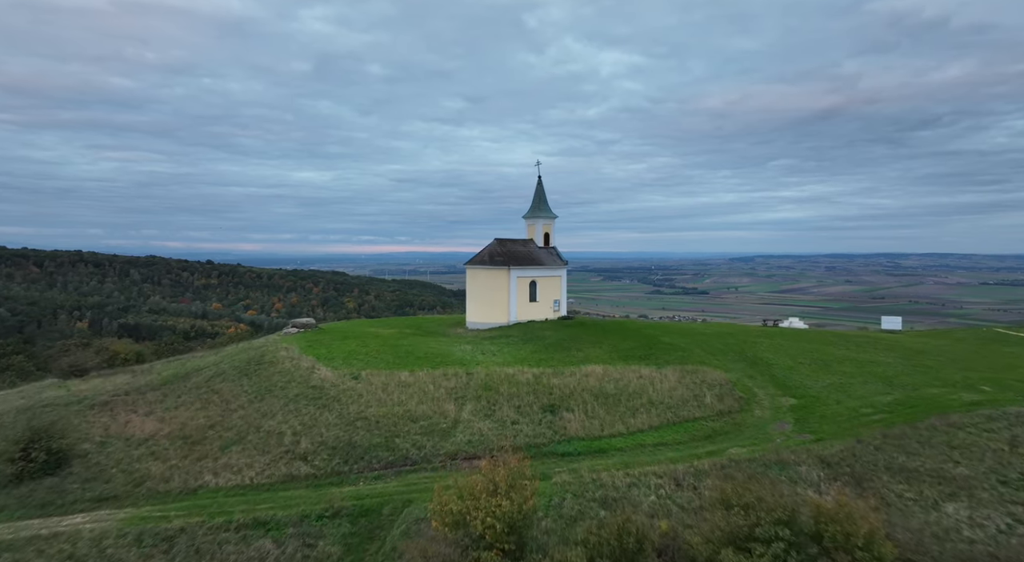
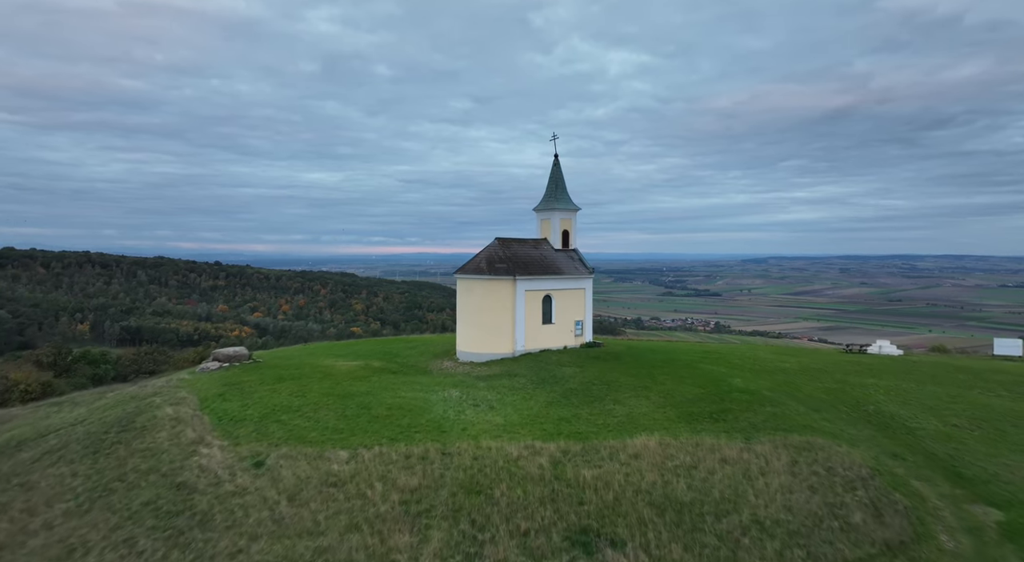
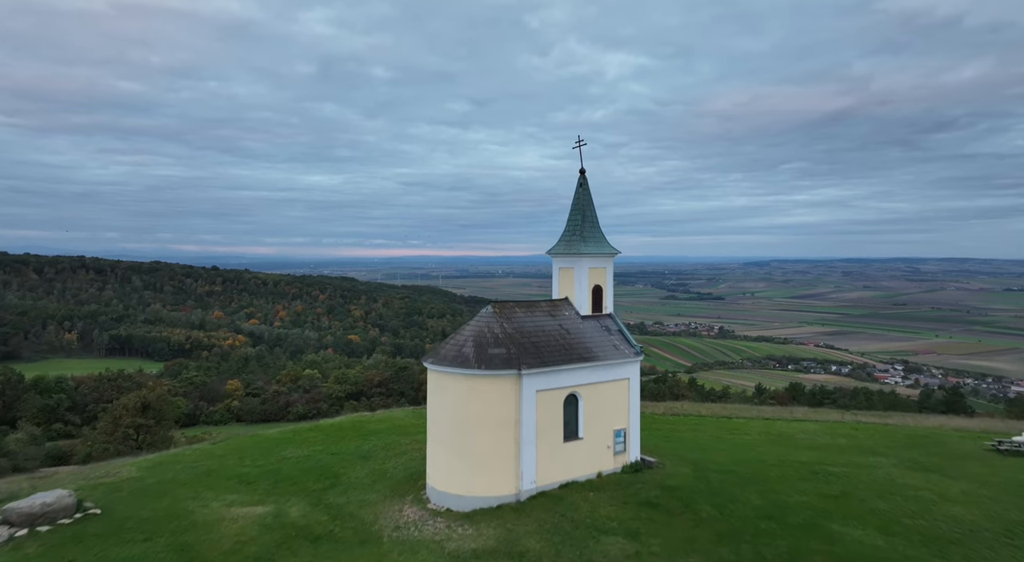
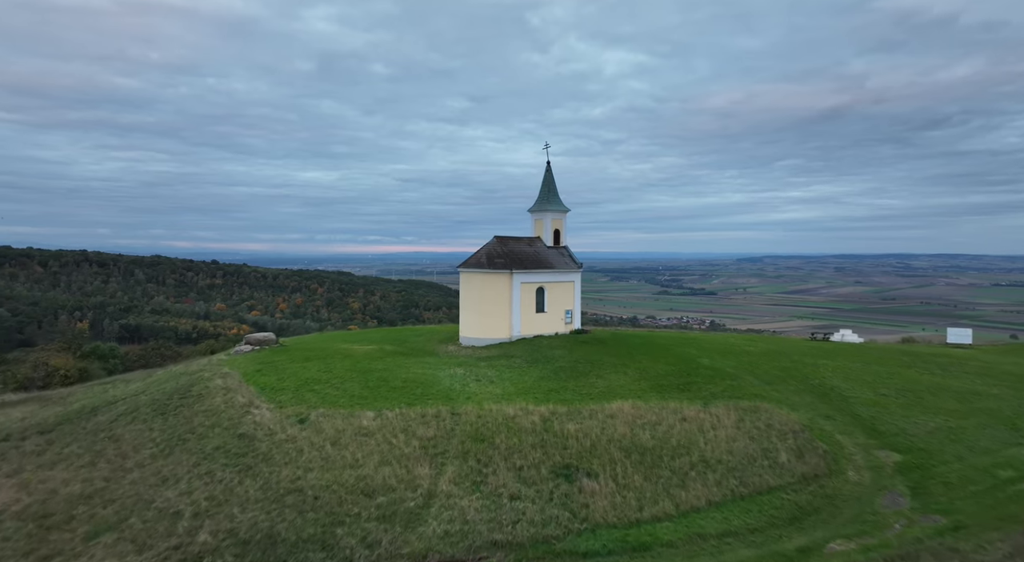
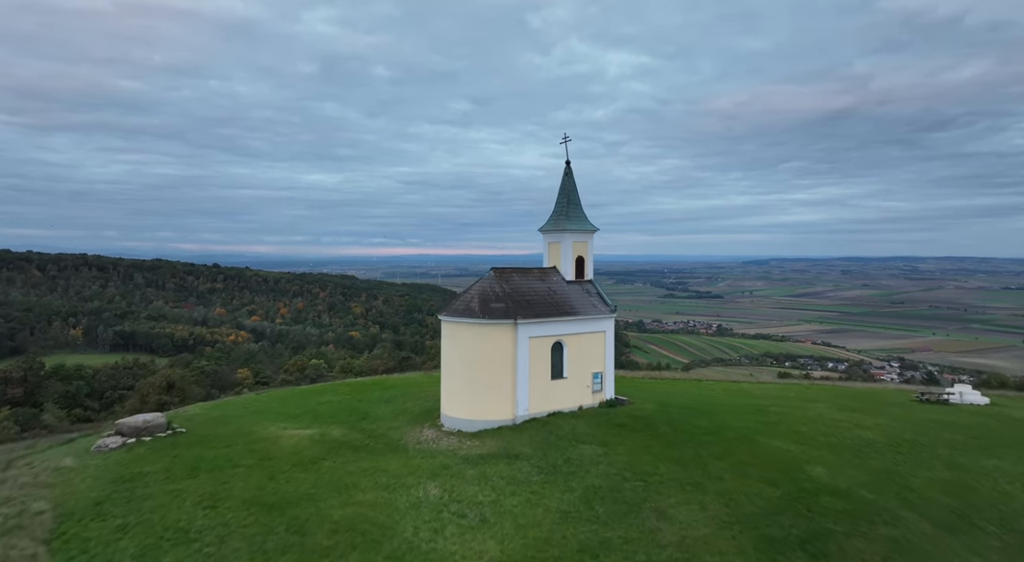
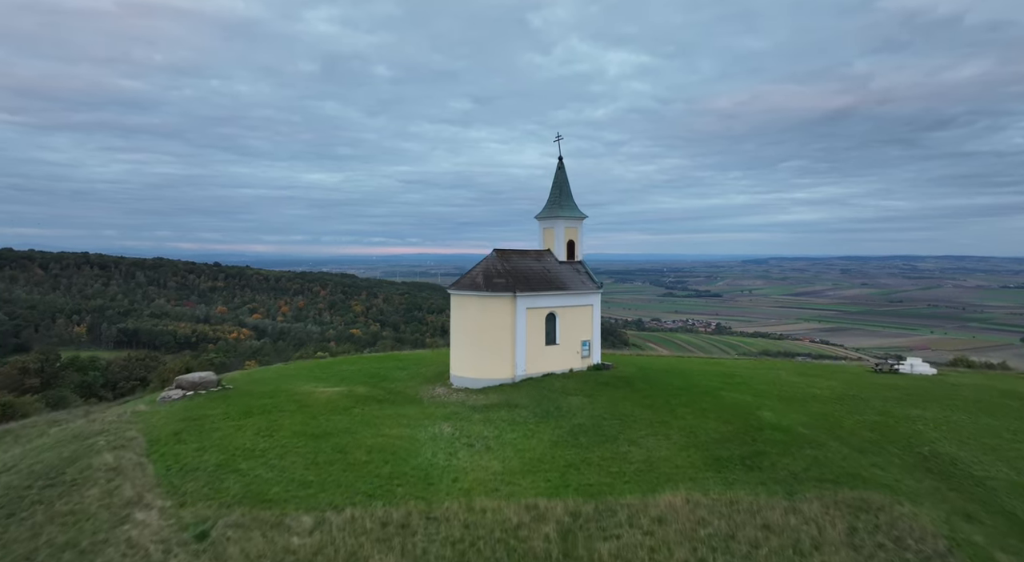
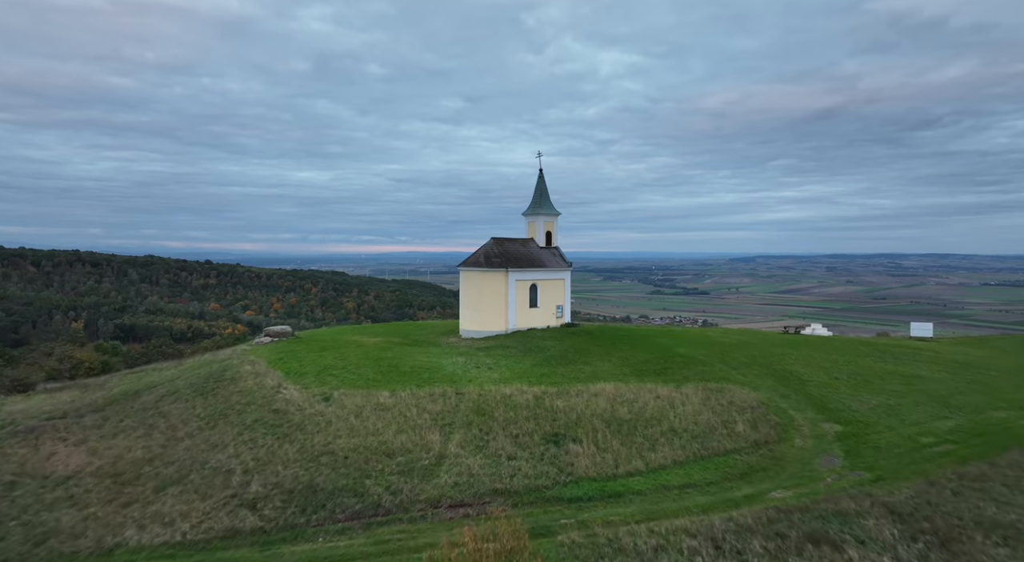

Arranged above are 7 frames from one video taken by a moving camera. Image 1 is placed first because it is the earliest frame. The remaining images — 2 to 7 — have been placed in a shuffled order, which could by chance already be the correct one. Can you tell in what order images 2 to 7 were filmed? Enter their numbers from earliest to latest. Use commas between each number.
7, 4, 2, 6, 5, 3
